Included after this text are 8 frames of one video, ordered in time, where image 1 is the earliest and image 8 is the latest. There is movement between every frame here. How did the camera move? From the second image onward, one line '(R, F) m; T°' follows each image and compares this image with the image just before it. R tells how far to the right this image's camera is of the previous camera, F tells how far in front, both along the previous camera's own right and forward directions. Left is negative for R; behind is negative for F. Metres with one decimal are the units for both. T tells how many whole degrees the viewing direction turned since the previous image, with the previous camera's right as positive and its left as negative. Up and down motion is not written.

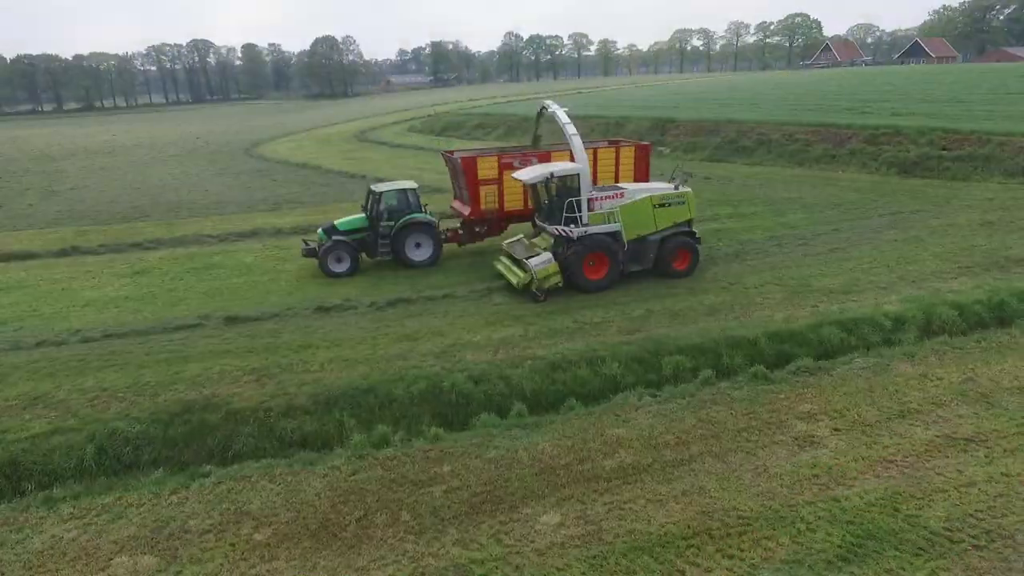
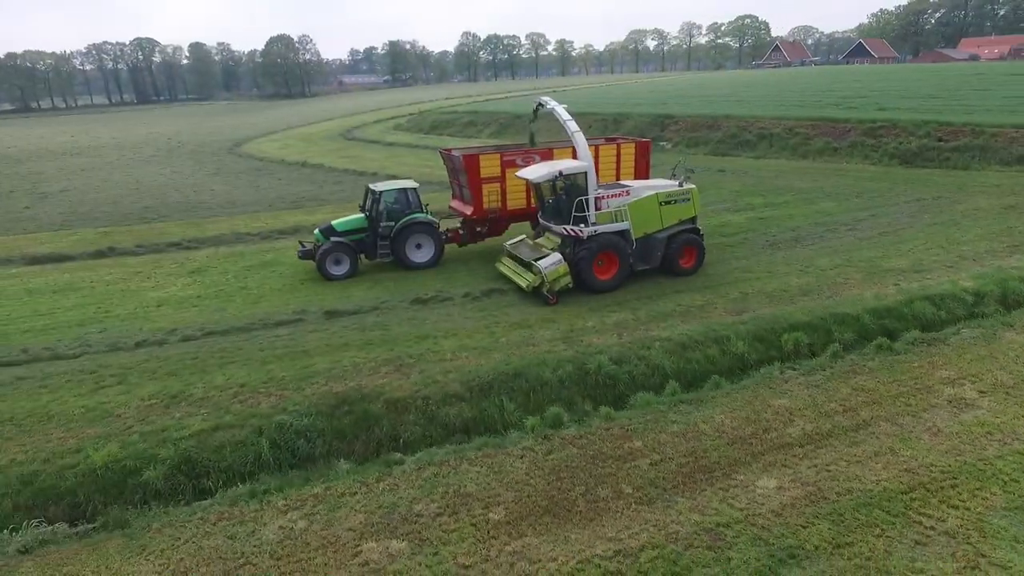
(-3.1, -0.1) m; +4°
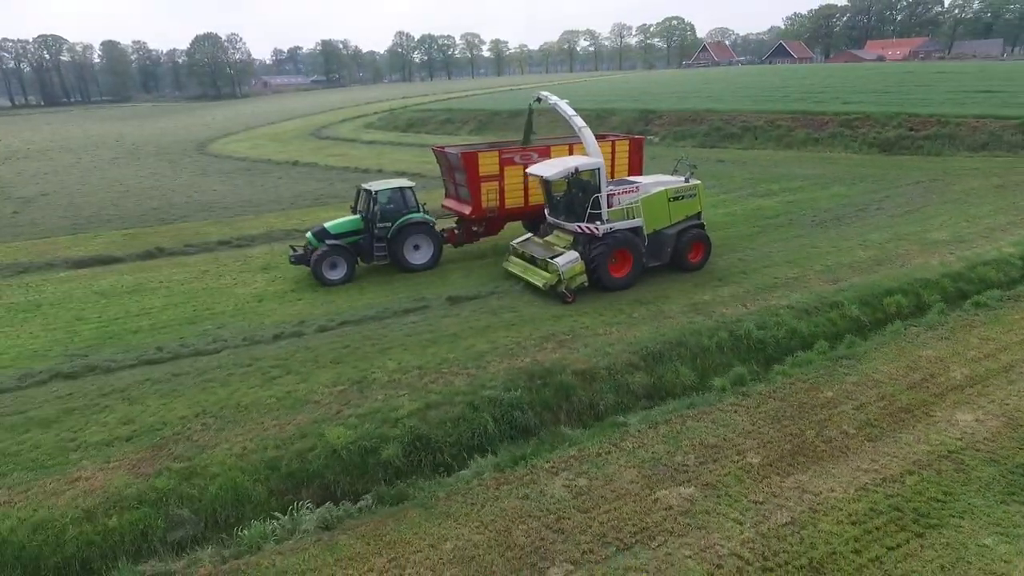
(-3.9, -0.3) m; +6°
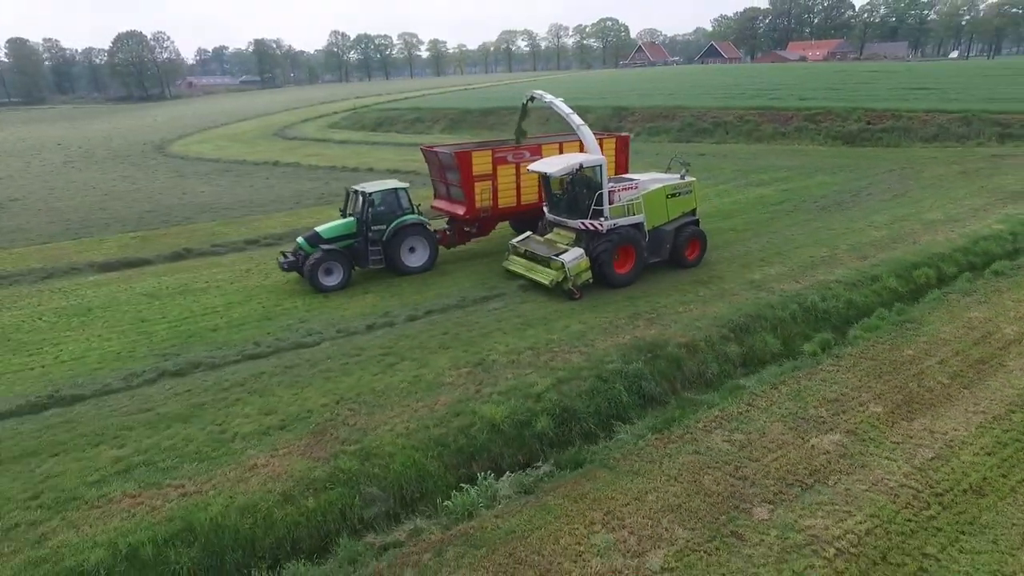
(-2.8, -0.4) m; +6°
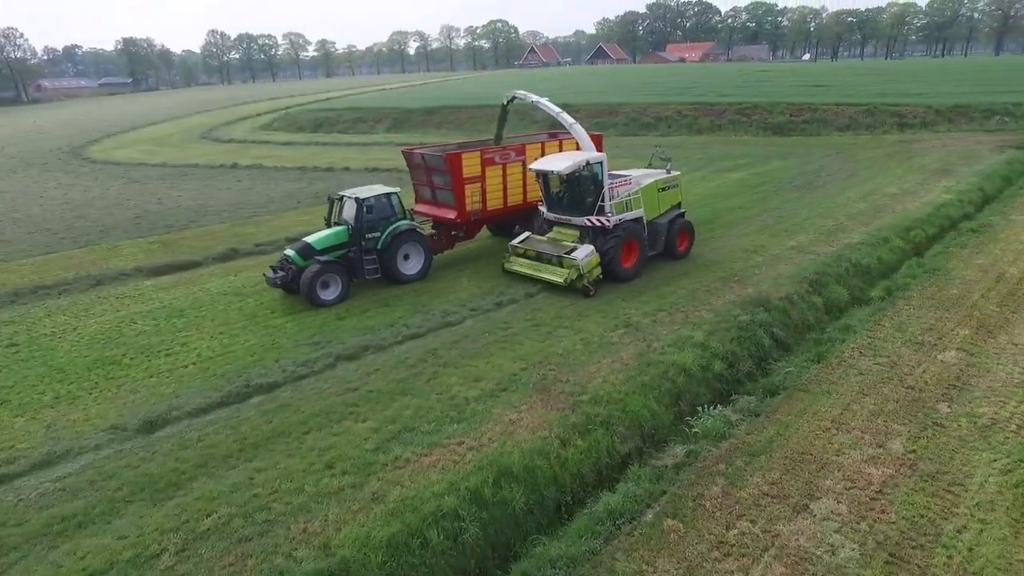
(-4.5, -0.6) m; +10°
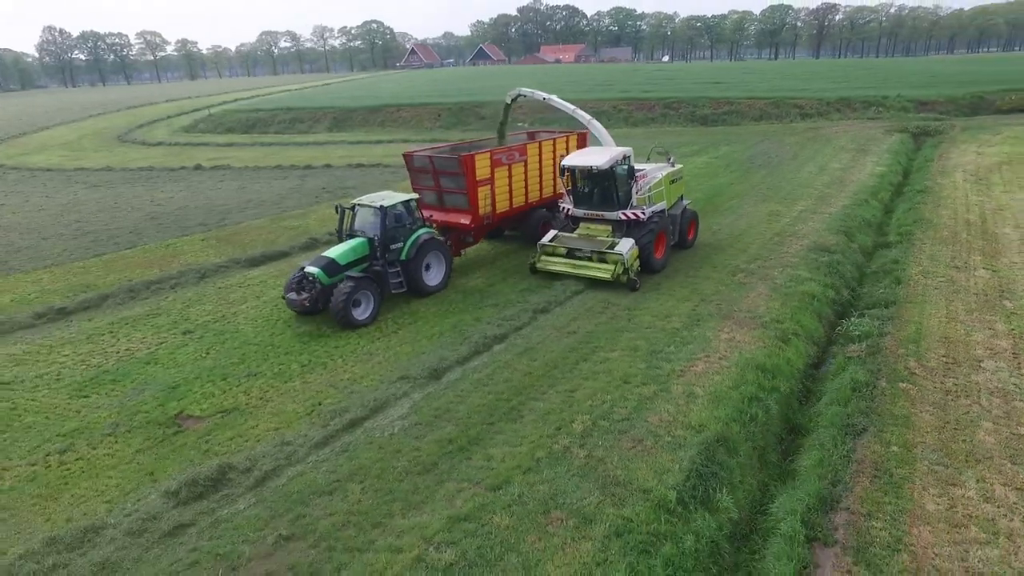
(-5.5, -1.1) m; +11°
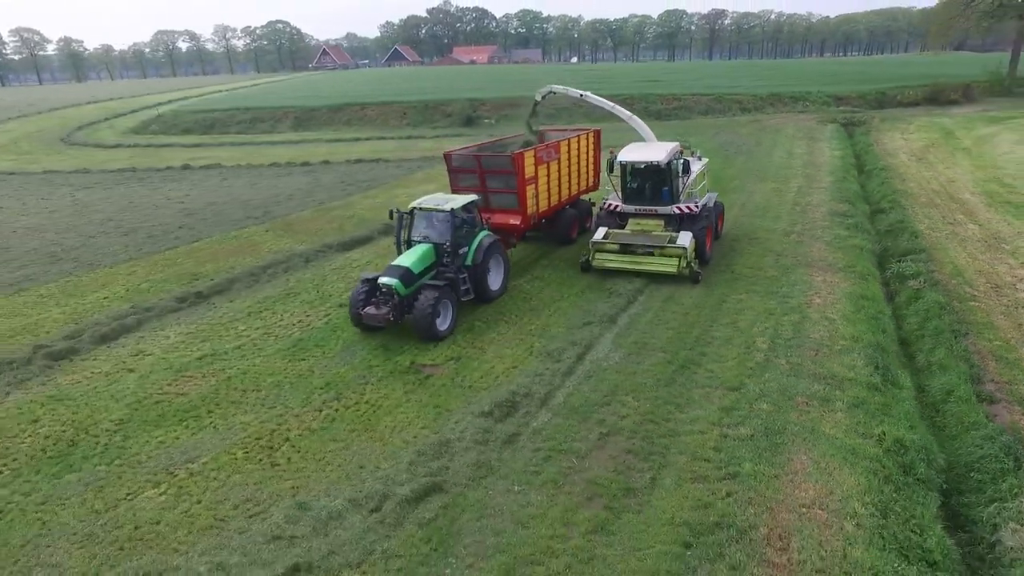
(-4.5, -1.2) m; +8°
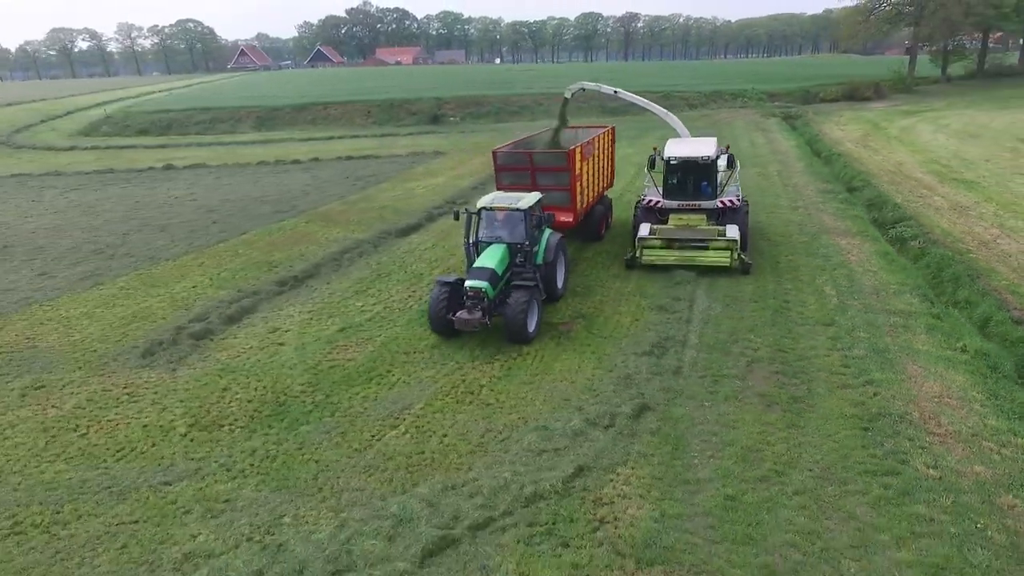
(-3.5, -1.0) m; +7°
